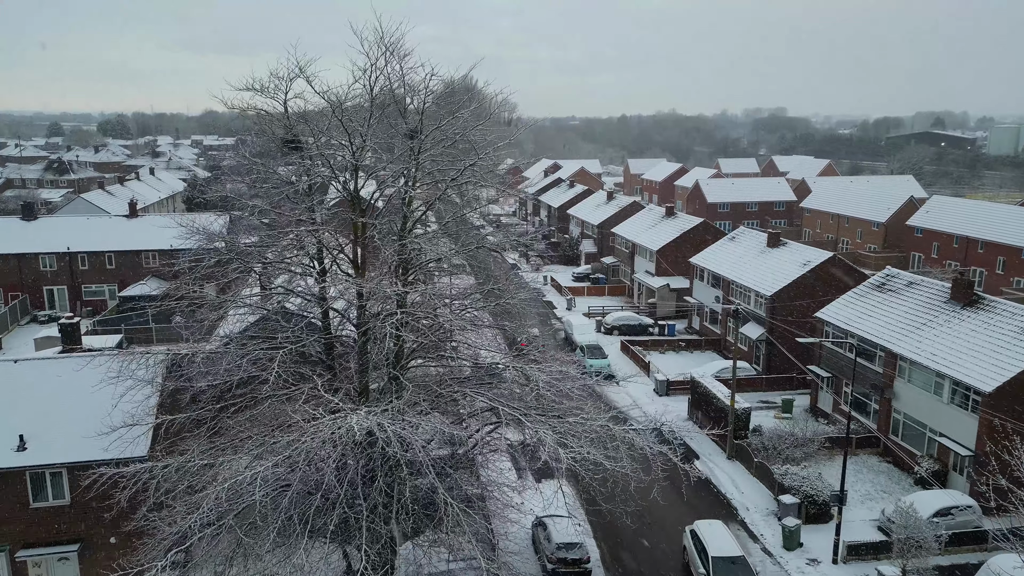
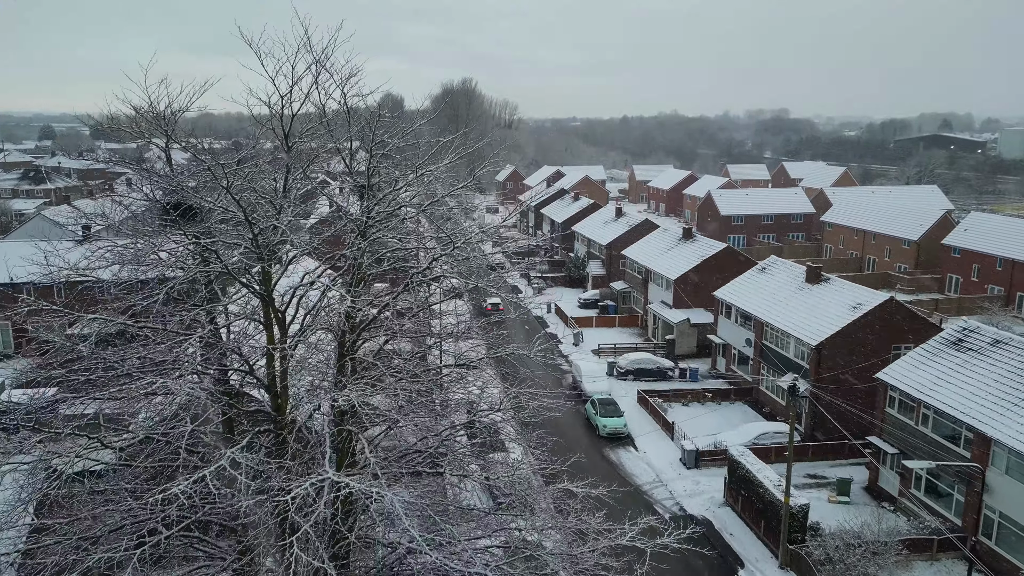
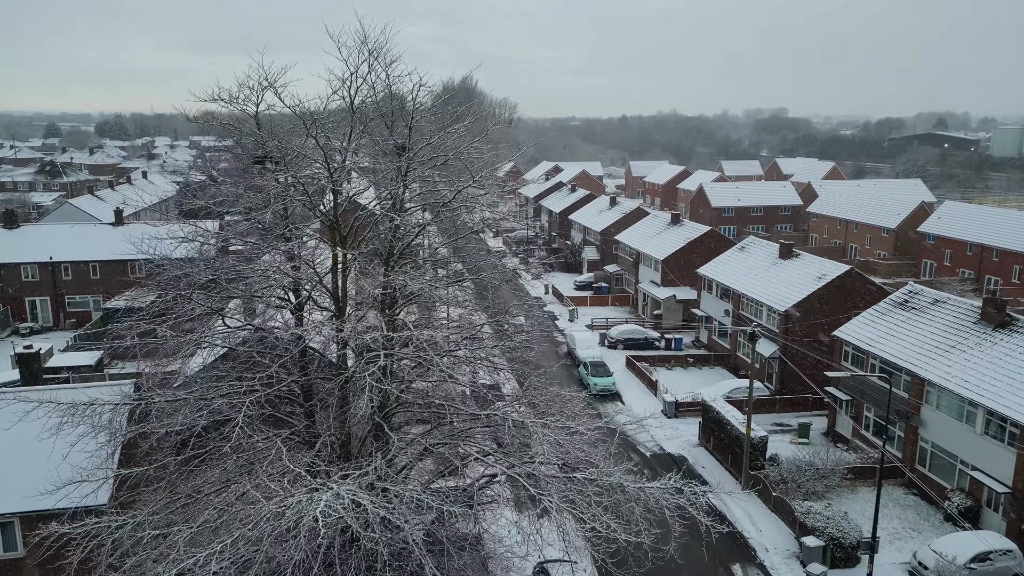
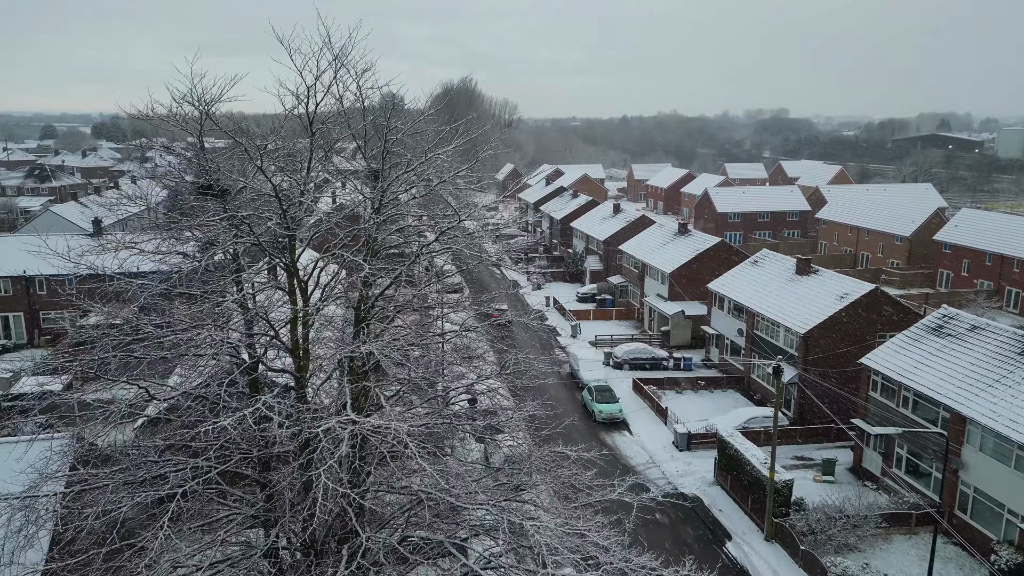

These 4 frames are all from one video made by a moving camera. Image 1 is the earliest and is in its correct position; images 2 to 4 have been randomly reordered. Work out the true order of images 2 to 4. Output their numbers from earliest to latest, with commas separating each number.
3, 4, 2
